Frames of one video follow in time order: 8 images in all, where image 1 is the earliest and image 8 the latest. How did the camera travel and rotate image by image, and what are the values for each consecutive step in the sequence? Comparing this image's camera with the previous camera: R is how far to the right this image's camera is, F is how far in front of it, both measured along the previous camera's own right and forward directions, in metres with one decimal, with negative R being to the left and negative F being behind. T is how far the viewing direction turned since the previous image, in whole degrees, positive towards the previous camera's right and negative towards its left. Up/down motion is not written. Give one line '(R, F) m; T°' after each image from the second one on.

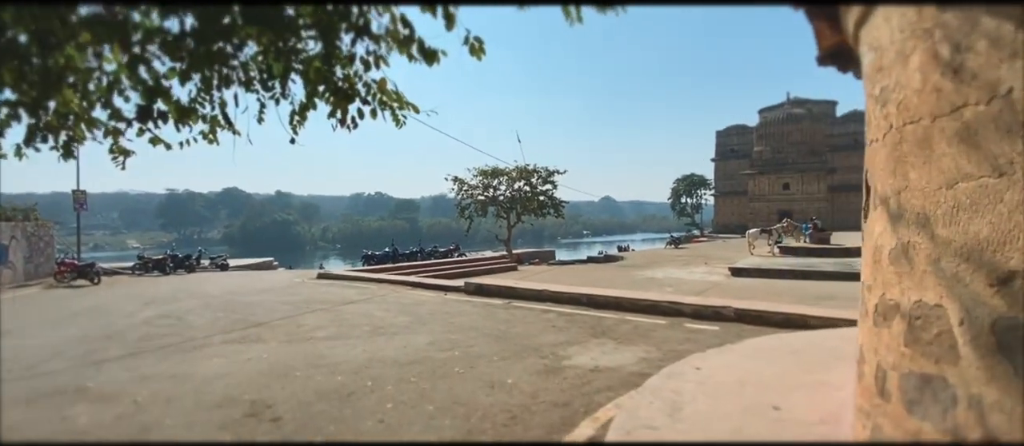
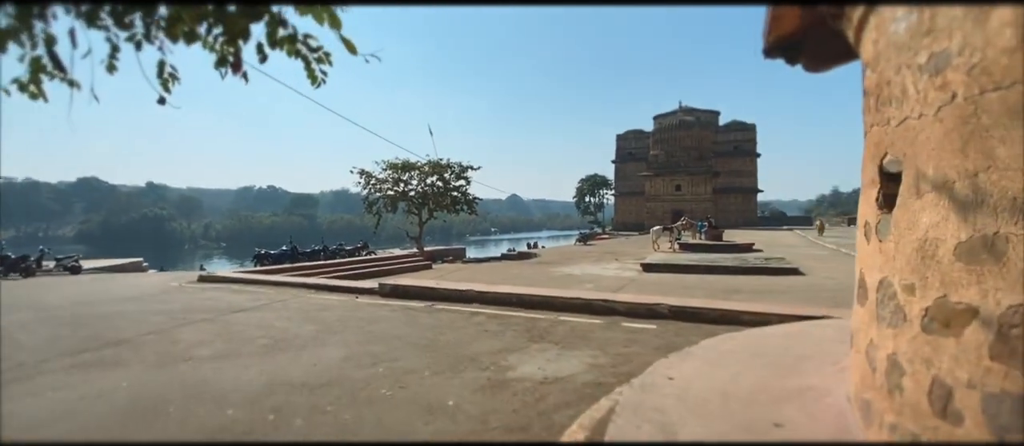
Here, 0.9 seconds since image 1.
(-0.2, +0.6) m; +10°
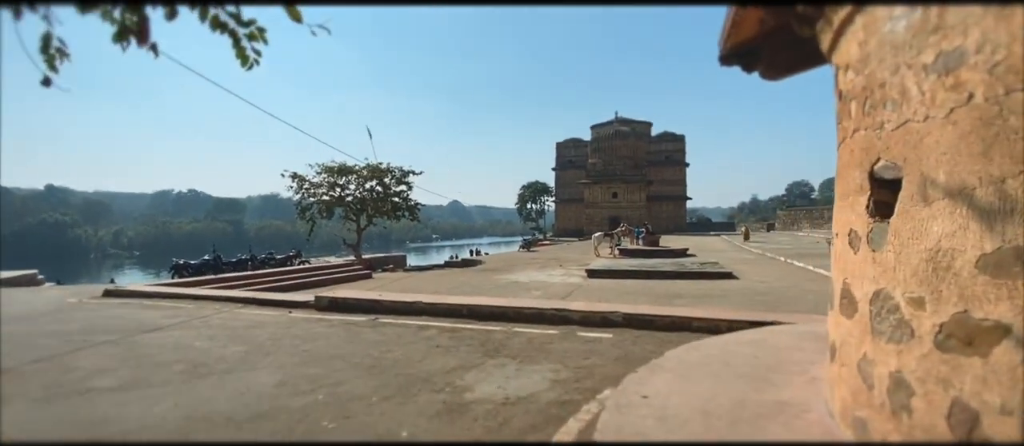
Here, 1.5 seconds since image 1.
(-0.1, +0.3) m; +7°
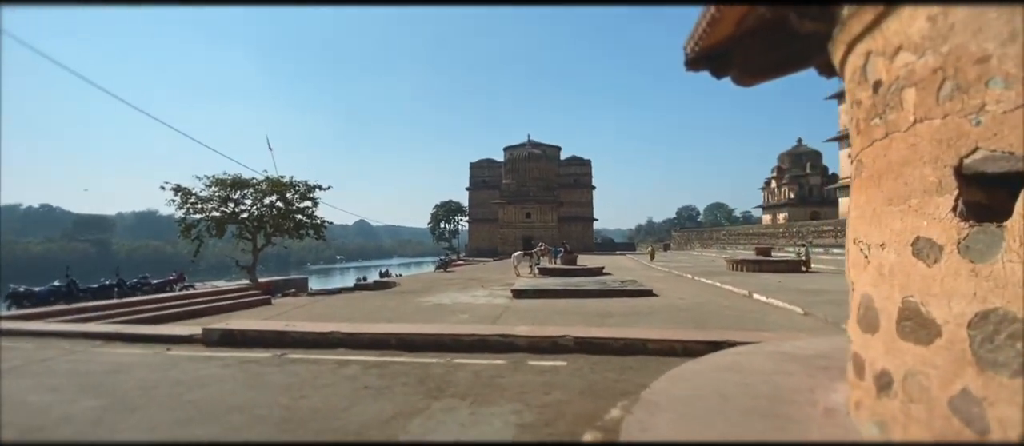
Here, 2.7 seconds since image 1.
(-0.3, +0.7) m; +10°
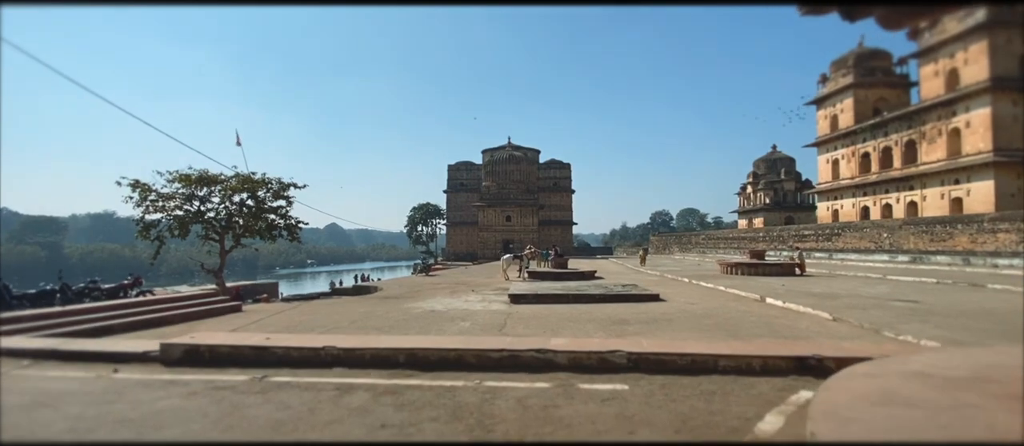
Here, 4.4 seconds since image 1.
(-0.6, +1.0) m; +3°
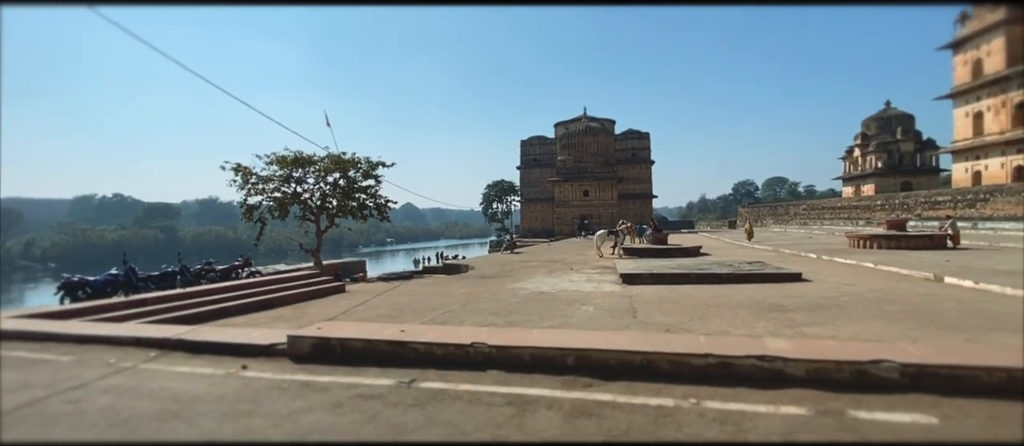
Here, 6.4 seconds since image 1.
(-0.9, +1.0) m; -8°
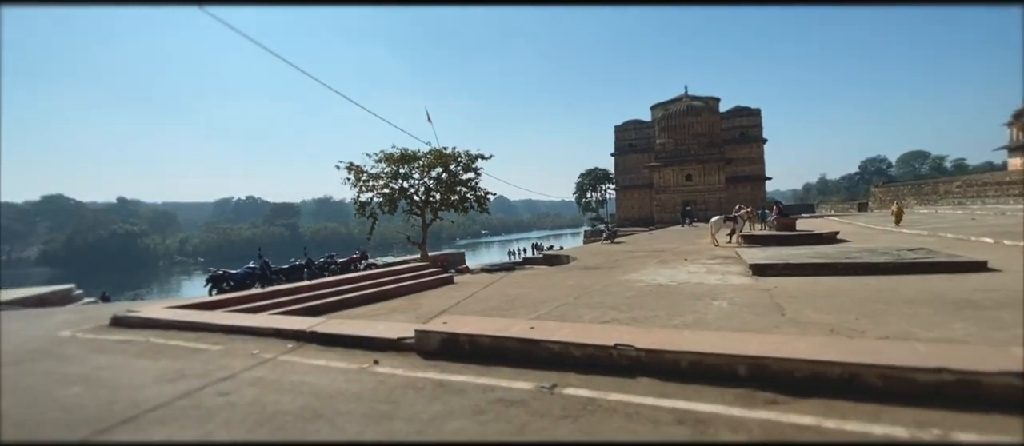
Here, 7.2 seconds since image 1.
(-0.4, +0.5) m; -11°
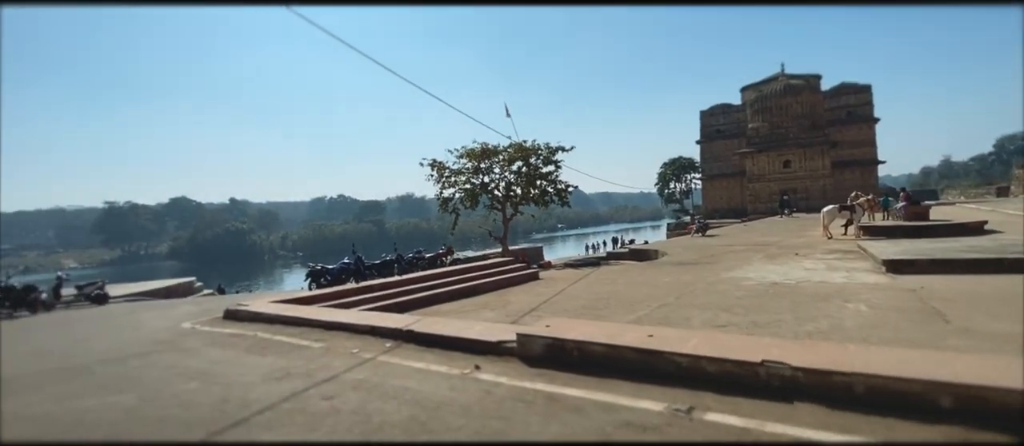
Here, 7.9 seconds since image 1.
(-0.3, +0.5) m; -9°
